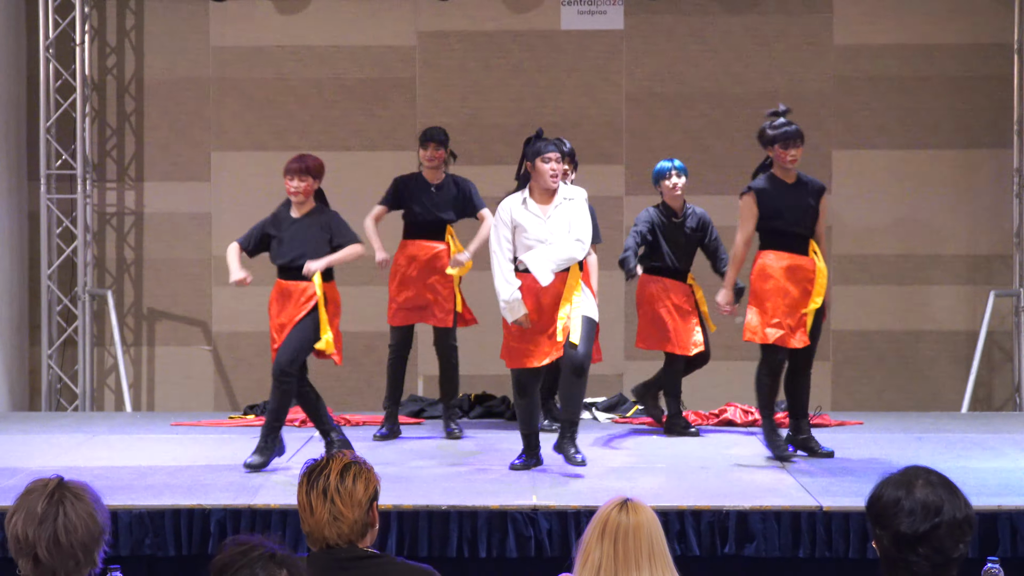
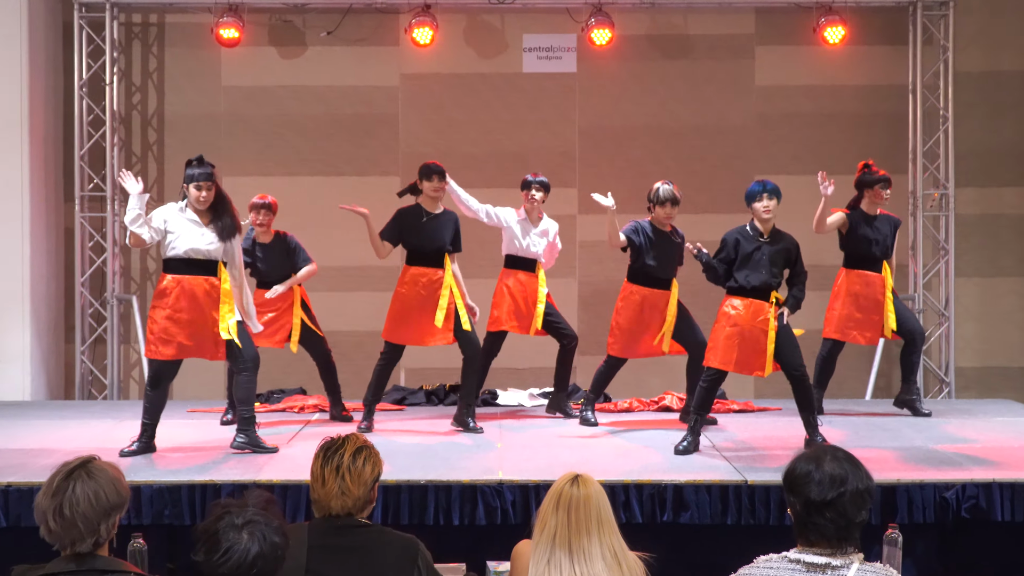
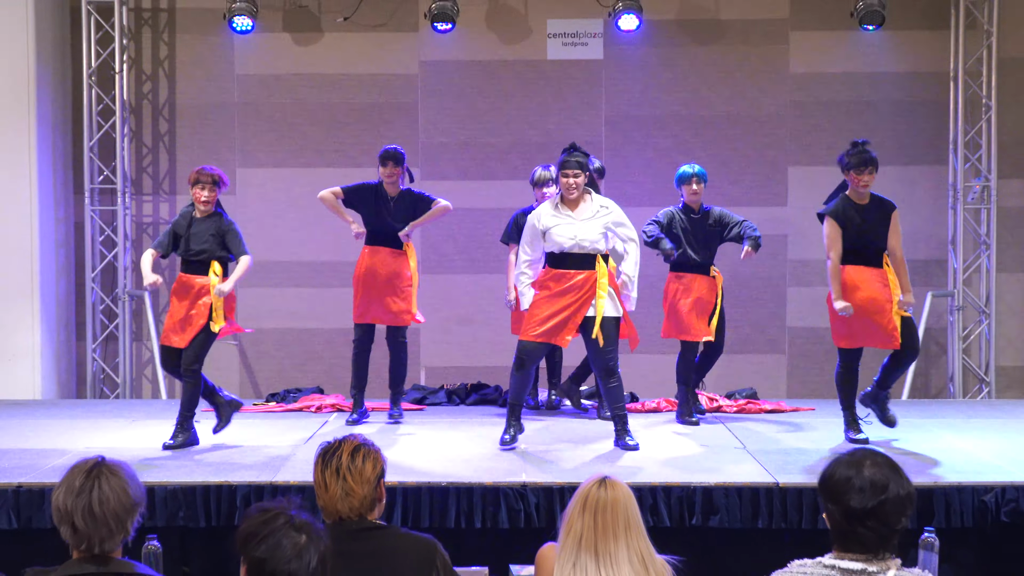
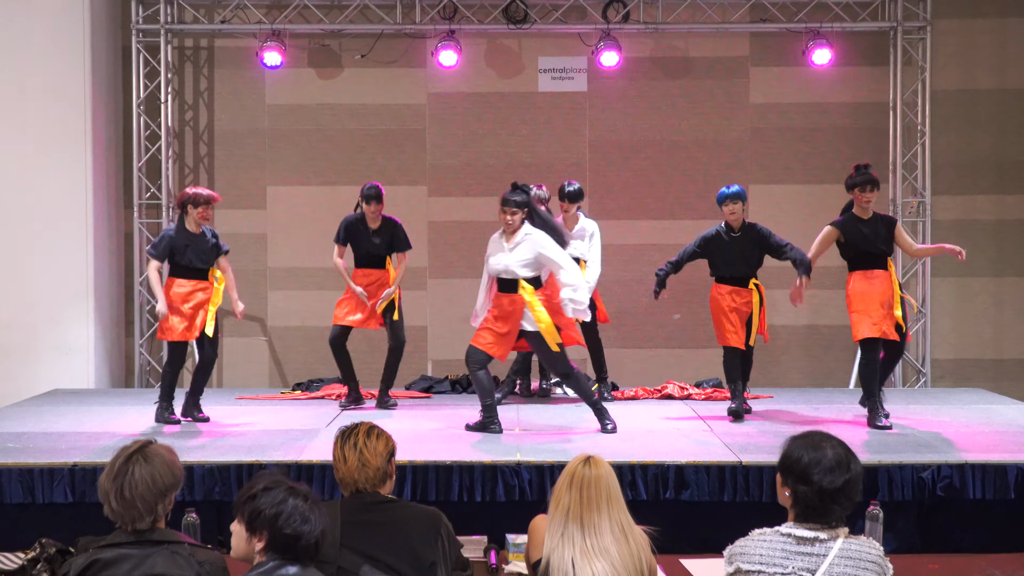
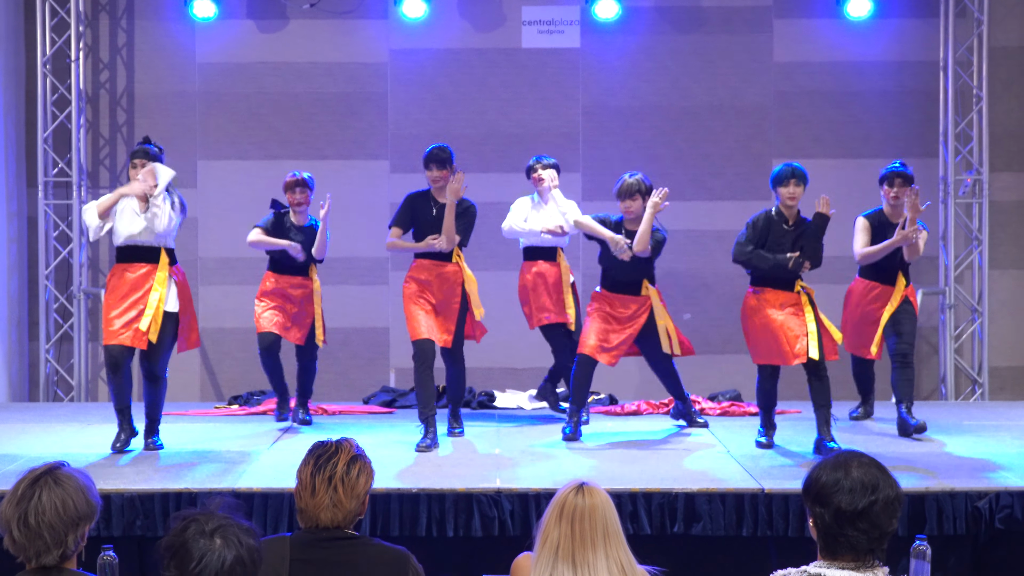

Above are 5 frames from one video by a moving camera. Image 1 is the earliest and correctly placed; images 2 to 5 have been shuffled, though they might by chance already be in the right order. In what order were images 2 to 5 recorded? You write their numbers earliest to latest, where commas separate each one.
3, 4, 2, 5
